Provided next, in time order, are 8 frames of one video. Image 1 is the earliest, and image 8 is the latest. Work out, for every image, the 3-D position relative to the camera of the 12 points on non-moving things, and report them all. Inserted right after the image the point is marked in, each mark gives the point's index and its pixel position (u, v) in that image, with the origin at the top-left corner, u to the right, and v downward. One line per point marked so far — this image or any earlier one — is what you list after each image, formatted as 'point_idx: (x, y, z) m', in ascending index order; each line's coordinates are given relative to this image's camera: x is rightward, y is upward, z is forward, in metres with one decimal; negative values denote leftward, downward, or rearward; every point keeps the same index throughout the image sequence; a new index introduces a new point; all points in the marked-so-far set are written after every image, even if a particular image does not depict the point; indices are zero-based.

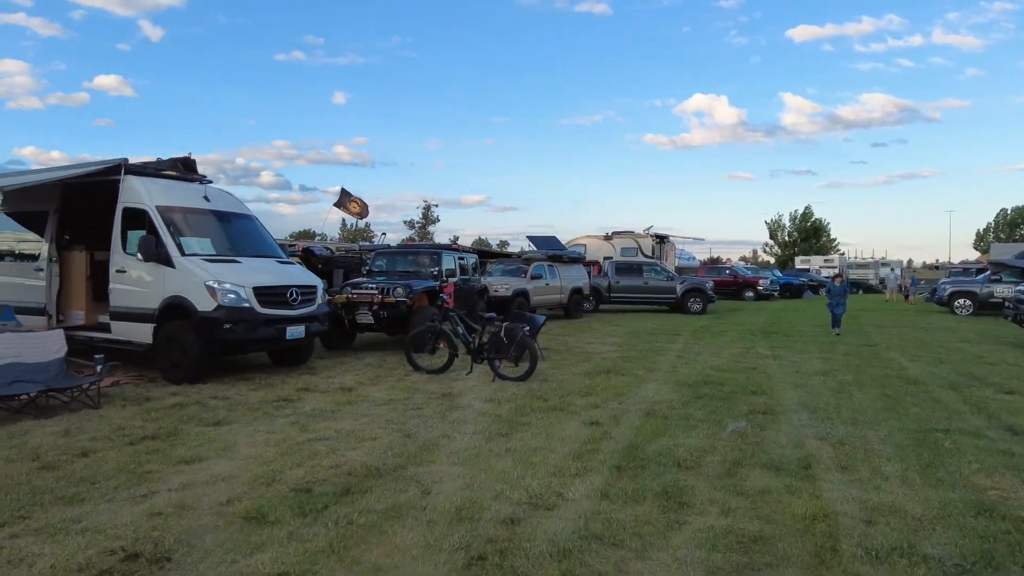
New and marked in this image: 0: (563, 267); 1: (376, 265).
0: (+1.6, +0.6, +19.7) m
1: (-2.7, +0.5, +13.2) m
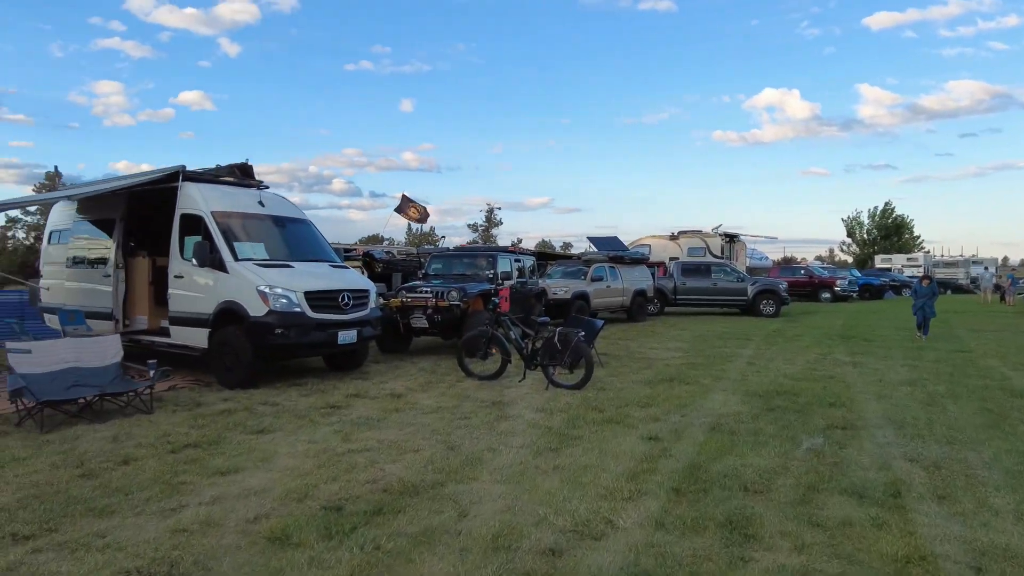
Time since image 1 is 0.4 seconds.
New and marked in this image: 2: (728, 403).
0: (+3.4, +0.6, +19.1) m
1: (-1.6, +0.4, +13.0) m
2: (+2.4, -1.3, +7.4) m
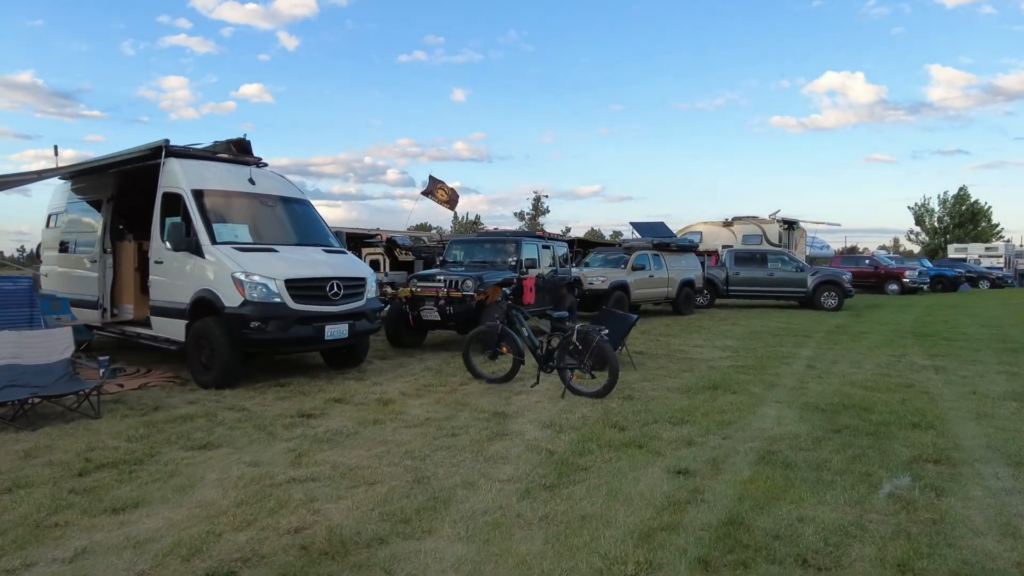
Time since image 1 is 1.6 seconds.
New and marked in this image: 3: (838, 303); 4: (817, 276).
0: (+4.3, +0.9, +17.5) m
1: (-1.1, +0.6, +11.8) m
2: (+2.5, -1.2, +6.0) m
3: (+9.4, -0.4, +19.0) m
4: (+9.0, +0.3, +19.3) m
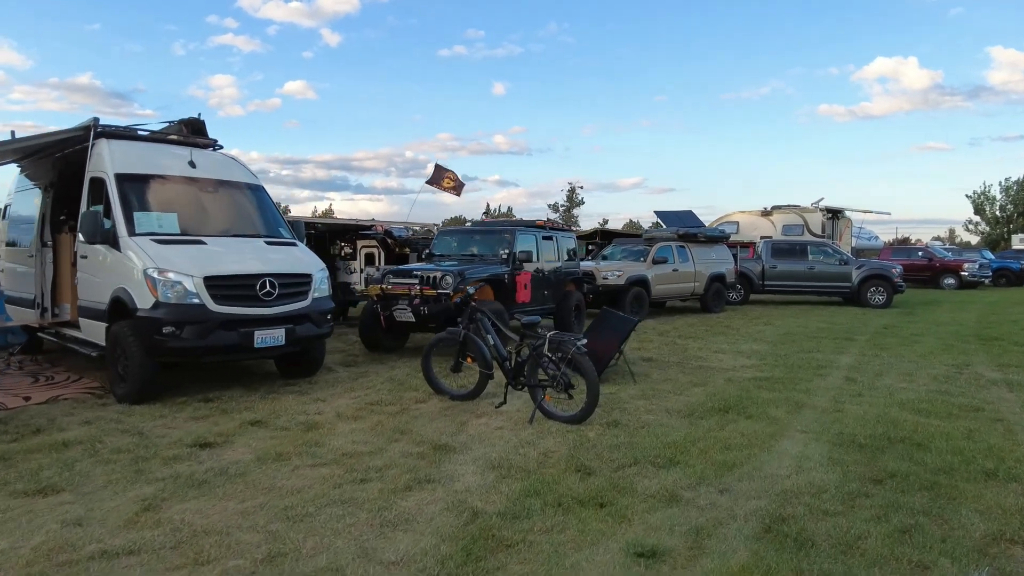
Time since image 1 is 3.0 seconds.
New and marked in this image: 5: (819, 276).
0: (+4.5, +1.0, +15.9) m
1: (-1.2, +0.7, +10.6) m
2: (+2.0, -1.2, +4.5) m
3: (+9.8, -0.3, +17.1) m
4: (+9.3, +0.5, +17.4) m
5: (+8.3, +0.3, +17.7) m
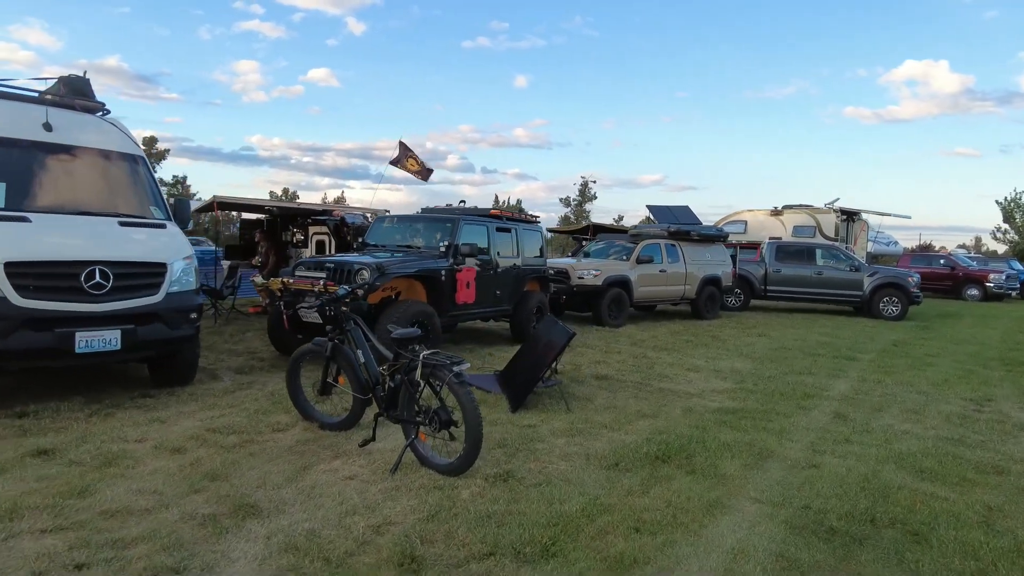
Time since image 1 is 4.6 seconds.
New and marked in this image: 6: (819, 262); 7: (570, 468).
0: (+4.0, +0.9, +14.4) m
1: (-1.9, +0.8, +9.2) m
2: (+1.1, -1.3, +3.1) m
3: (+9.2, -0.5, +15.5) m
4: (+8.7, +0.2, +15.8) m
5: (+7.7, +0.1, +16.1) m
6: (+7.6, +0.7, +16.4) m
7: (+0.4, -1.2, +4.5) m
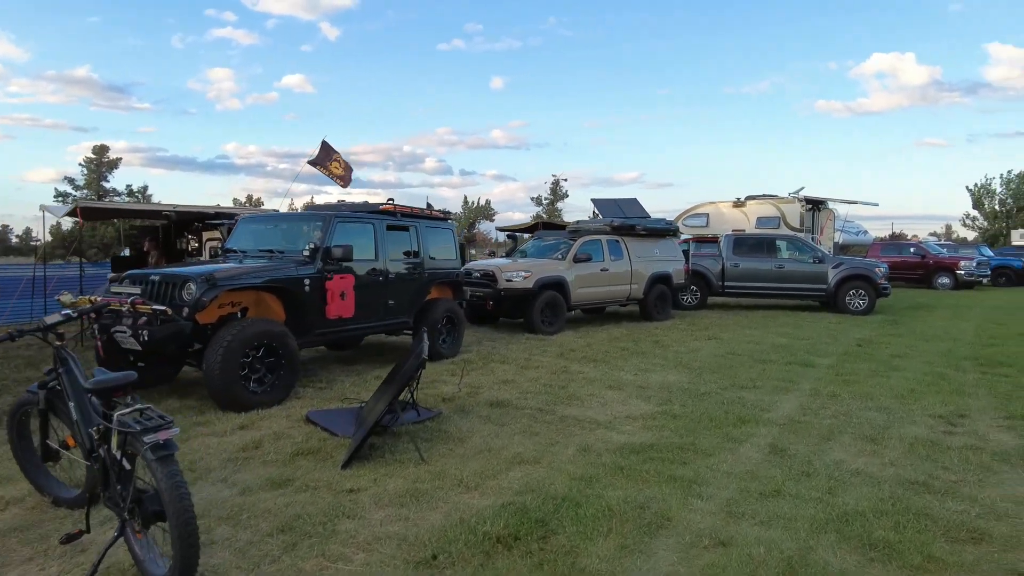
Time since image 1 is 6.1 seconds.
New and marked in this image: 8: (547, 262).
0: (+2.5, +0.9, +13.1) m
1: (-3.1, +0.6, +7.7) m
2: (+0.1, -1.3, +1.8) m
3: (+7.8, -0.4, +14.3) m
4: (+7.3, +0.4, +14.6) m
5: (+6.3, +0.3, +14.9) m
6: (+6.2, +0.8, +15.2) m
7: (-0.7, -1.3, +3.1) m
8: (+0.6, +0.4, +11.2) m
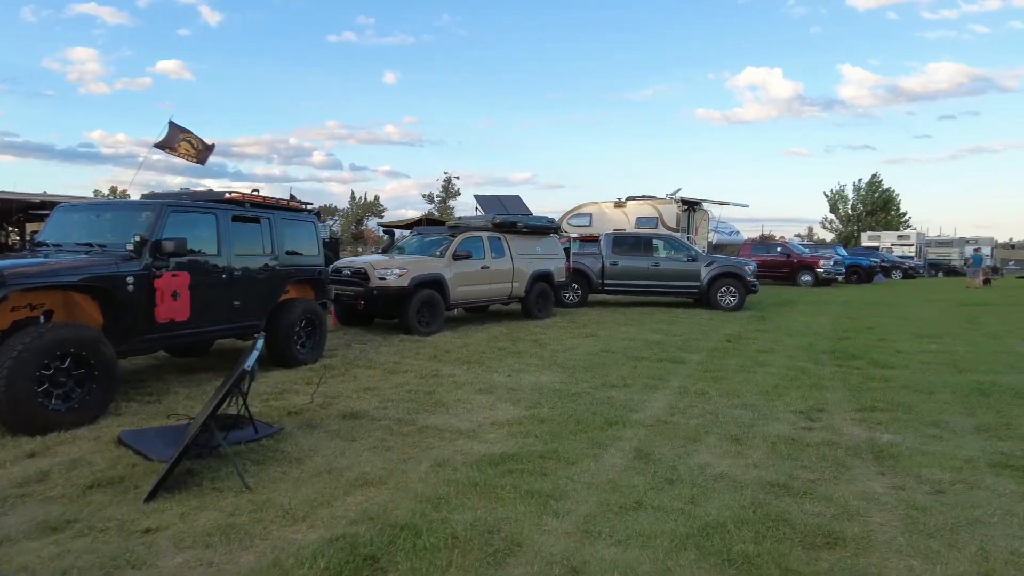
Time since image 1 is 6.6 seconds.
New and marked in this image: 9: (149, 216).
0: (+0.2, +0.9, +12.9) m
1: (-4.6, +0.6, +6.7) m
2: (-0.4, -1.3, +1.3) m
3: (+5.1, -0.3, +14.9) m
4: (+4.6, +0.5, +15.1) m
5: (+3.6, +0.3, +15.3) m
6: (+3.4, +0.8, +15.5) m
7: (-1.4, -1.3, +2.5) m
8: (-1.5, +0.5, +10.7) m
9: (-3.4, +0.7, +6.5) m
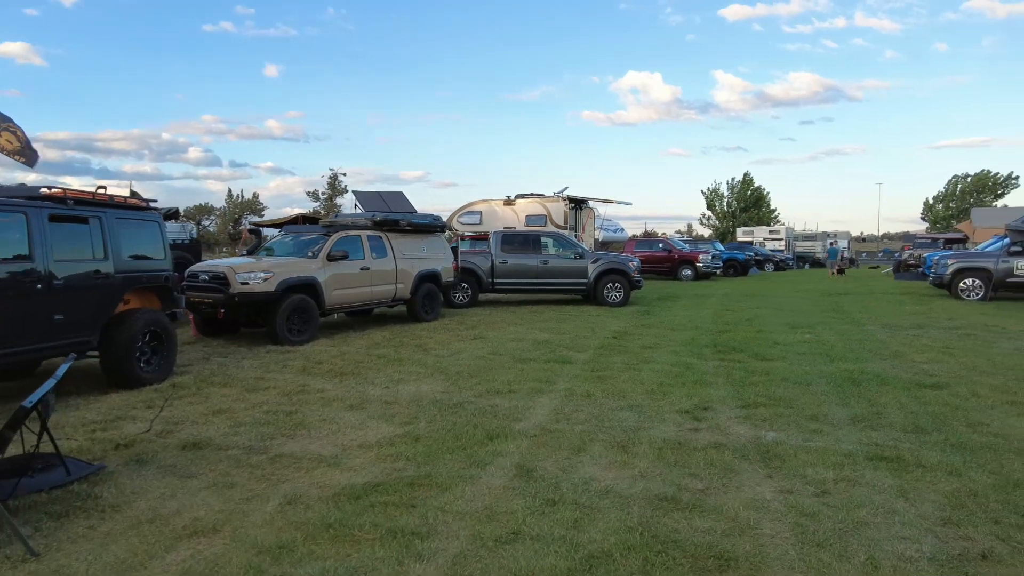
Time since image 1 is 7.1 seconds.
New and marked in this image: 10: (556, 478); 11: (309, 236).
0: (-2.0, +0.9, +12.2) m
1: (-5.7, +0.5, +5.4) m
2: (-0.7, -1.4, +0.7) m
3: (+2.6, -0.2, +15.1) m
4: (+2.1, +0.5, +15.2) m
5: (+1.0, +0.4, +15.2) m
6: (+0.8, +0.9, +15.4) m
7: (-1.8, -1.3, +1.8) m
8: (-3.3, +0.4, +9.9) m
9: (-4.6, +0.6, +5.4) m
10: (+0.3, -1.2, +4.1) m
11: (-3.3, +0.8, +10.8) m
